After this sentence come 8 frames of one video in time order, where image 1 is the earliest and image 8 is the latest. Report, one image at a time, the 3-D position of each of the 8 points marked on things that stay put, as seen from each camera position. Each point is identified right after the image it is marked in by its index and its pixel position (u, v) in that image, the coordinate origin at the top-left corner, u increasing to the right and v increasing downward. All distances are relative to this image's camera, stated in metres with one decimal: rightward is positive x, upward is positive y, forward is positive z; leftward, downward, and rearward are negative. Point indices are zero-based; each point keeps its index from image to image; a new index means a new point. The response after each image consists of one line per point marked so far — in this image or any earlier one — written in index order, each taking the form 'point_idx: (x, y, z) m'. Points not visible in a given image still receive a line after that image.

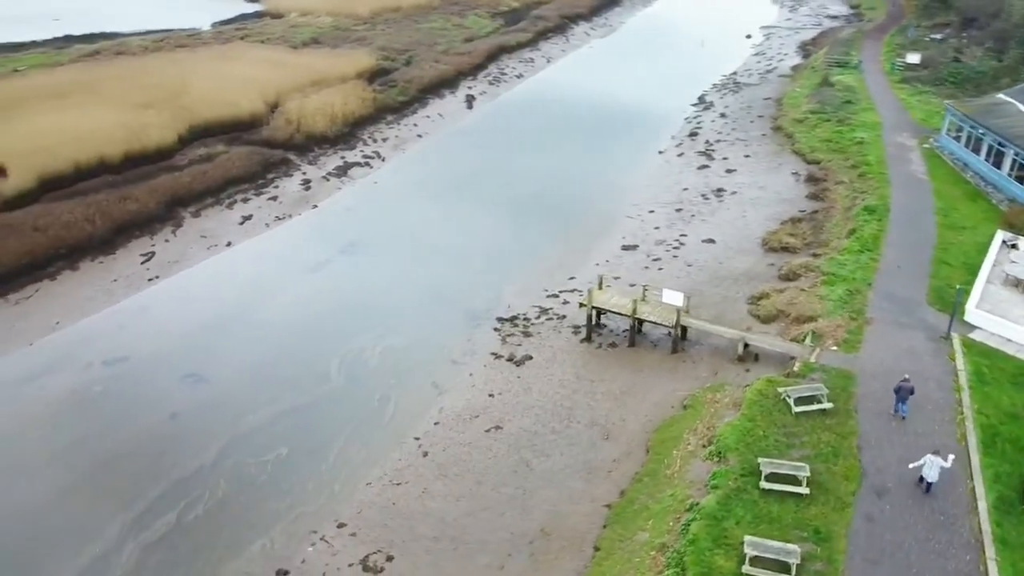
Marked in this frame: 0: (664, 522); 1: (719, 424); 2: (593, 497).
0: (+2.8, -4.3, +14.9) m
1: (+4.4, -2.9, +17.3) m
2: (+1.6, -4.2, +16.2) m
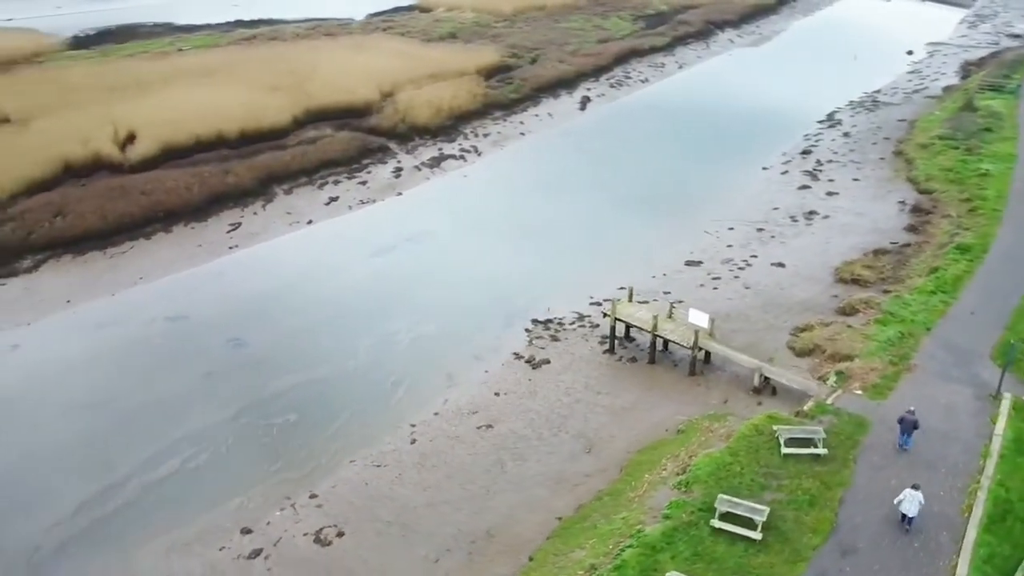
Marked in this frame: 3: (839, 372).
0: (+1.6, -4.5, +14.5) m
1: (+3.8, -3.4, +16.5) m
2: (+0.7, -4.3, +16.0) m
3: (+7.5, -2.0, +18.9) m
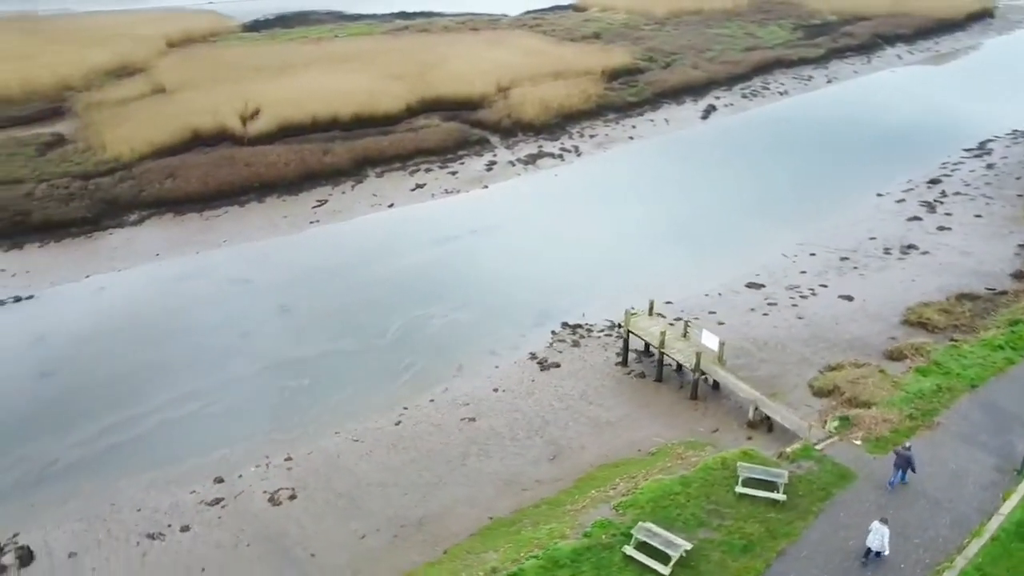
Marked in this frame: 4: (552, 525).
0: (+0.1, -4.6, +14.3) m
1: (+2.8, -3.7, +15.7) m
2: (-0.4, -4.3, +15.9) m
3: (+7.1, -2.8, +17.3) m
4: (+0.7, -4.3, +14.9) m
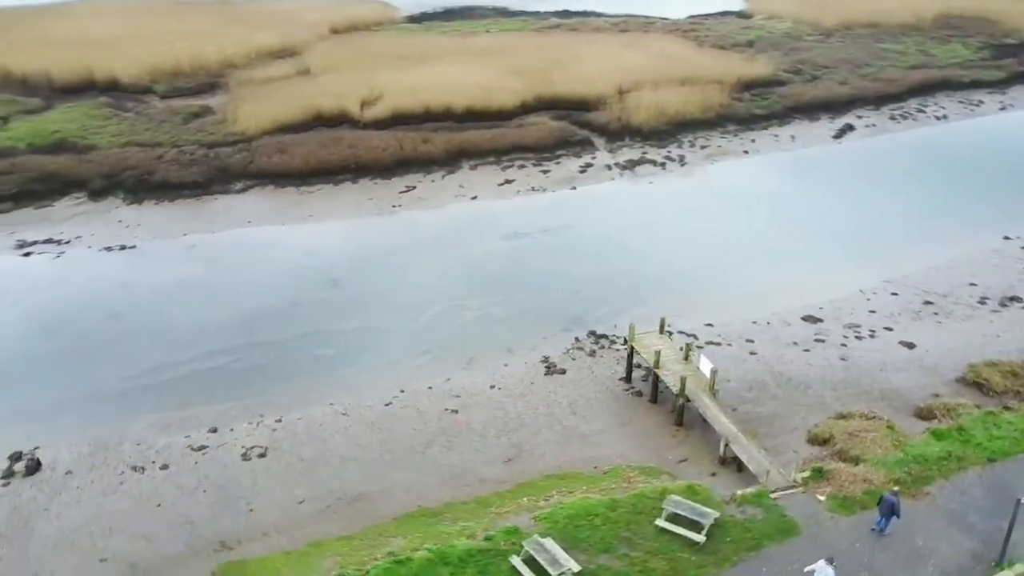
0: (-1.6, -4.5, +14.5) m
1: (+1.4, -3.9, +15.3) m
2: (-1.7, -4.1, +16.1) m
3: (+6.0, -3.5, +15.8) m
4: (-0.8, -4.3, +14.9) m
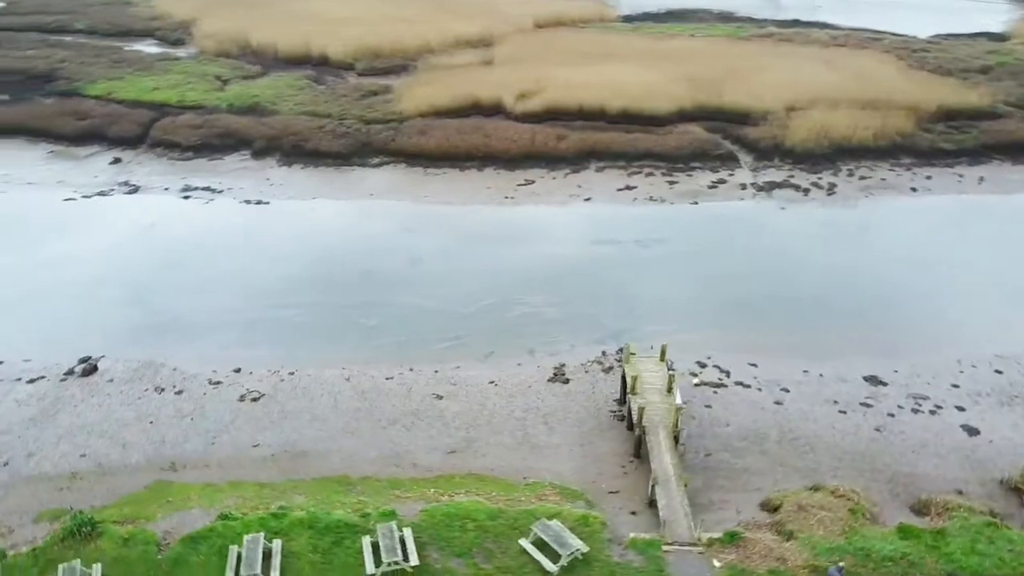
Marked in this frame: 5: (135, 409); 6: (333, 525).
0: (-3.7, -4.0, +15.3) m
1: (-0.5, -4.0, +15.1) m
2: (-3.3, -3.7, +16.9) m
3: (+4.0, -4.3, +14.3) m
4: (-2.8, -4.0, +15.5) m
5: (-8.9, -2.9, +19.3) m
6: (-3.1, -4.2, +14.2) m
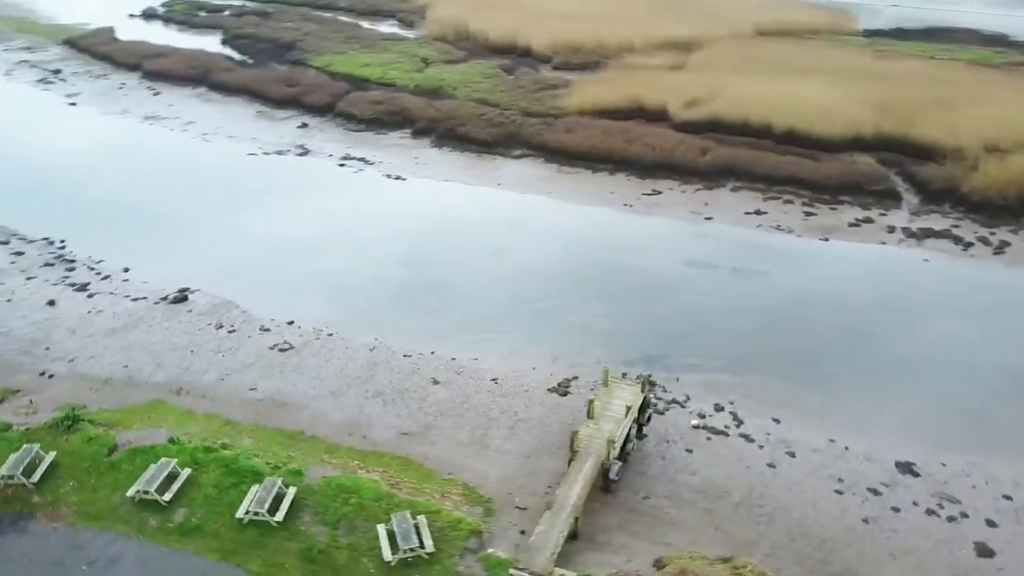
0: (-5.4, -3.3, +16.9) m
1: (-2.5, -3.8, +15.8) m
2: (-4.4, -3.1, +18.3) m
3: (+1.5, -4.9, +13.5) m
4: (-4.5, -3.4, +16.8) m
5: (-8.8, -1.4, +22.3) m
6: (-5.2, -3.5, +15.7) m
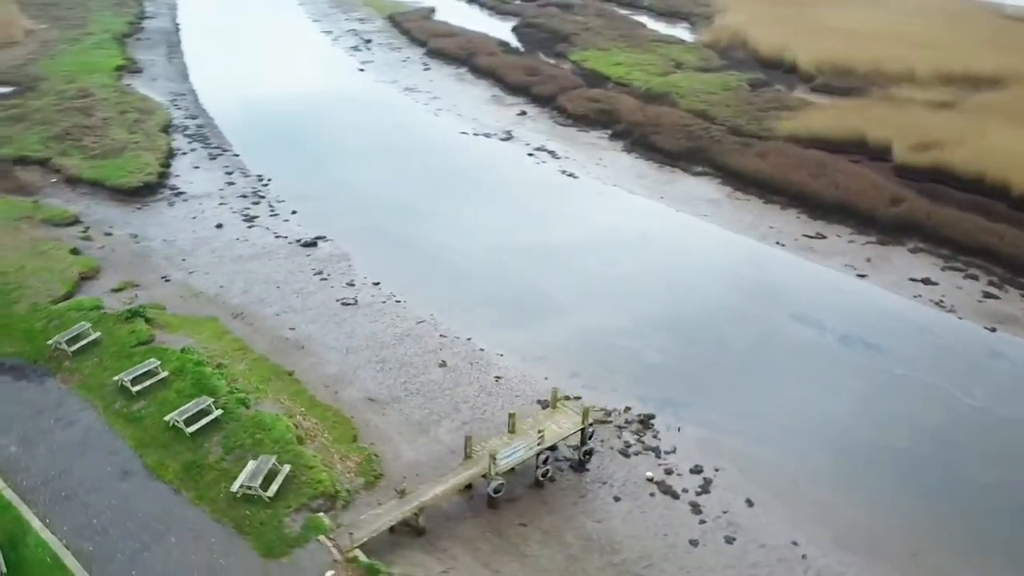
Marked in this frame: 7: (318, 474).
0: (-6.6, -2.0, +19.5) m
1: (-4.5, -3.1, +17.4) m
2: (-5.1, -2.1, +20.4) m
3: (-2.1, -4.9, +13.8) m
4: (-5.8, -2.3, +19.1) m
5: (-7.1, +0.4, +25.8) m
6: (-6.9, -2.2, +18.4) m
7: (-3.7, -3.7, +16.0) m
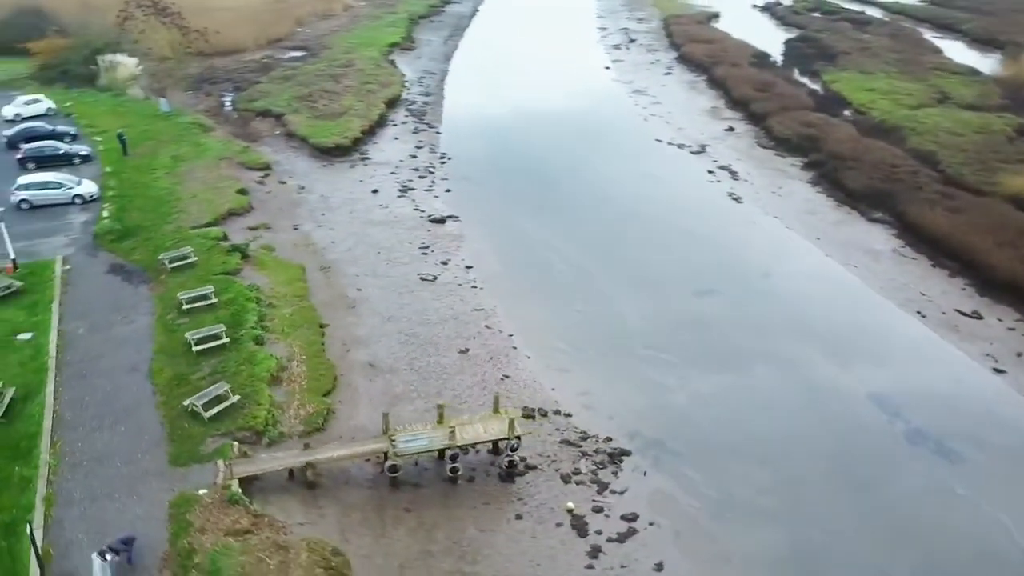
0: (-6.4, -0.7, +22.3) m
1: (-5.5, -2.1, +19.5) m
2: (-4.7, -1.1, +22.5) m
3: (-5.1, -4.2, +15.4) m
4: (-5.9, -1.2, +21.6) m
5: (-4.0, +1.5, +28.1) m
6: (-7.2, -0.8, +21.3) m
7: (-5.5, -2.8, +18.0) m
